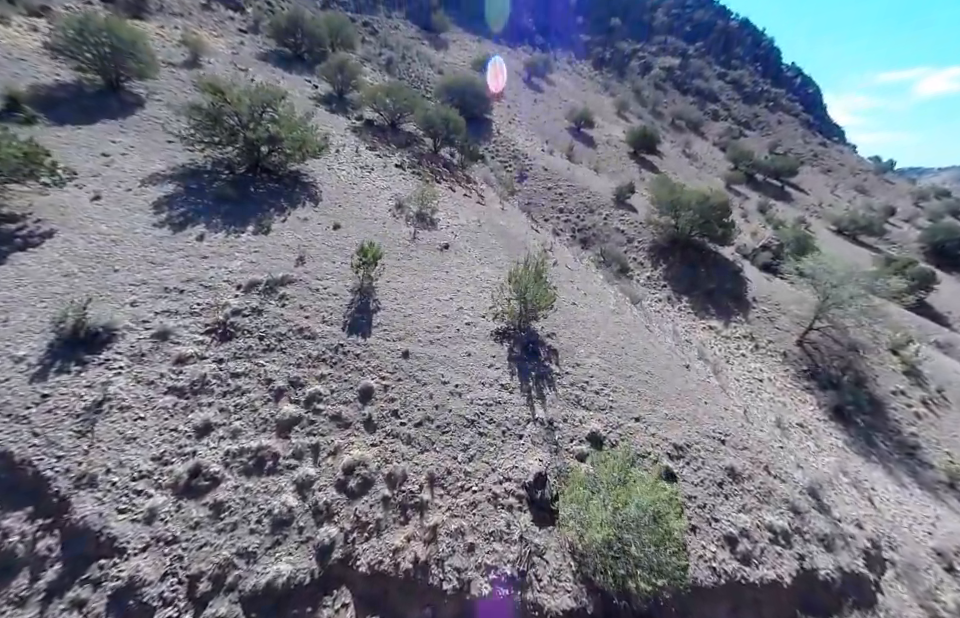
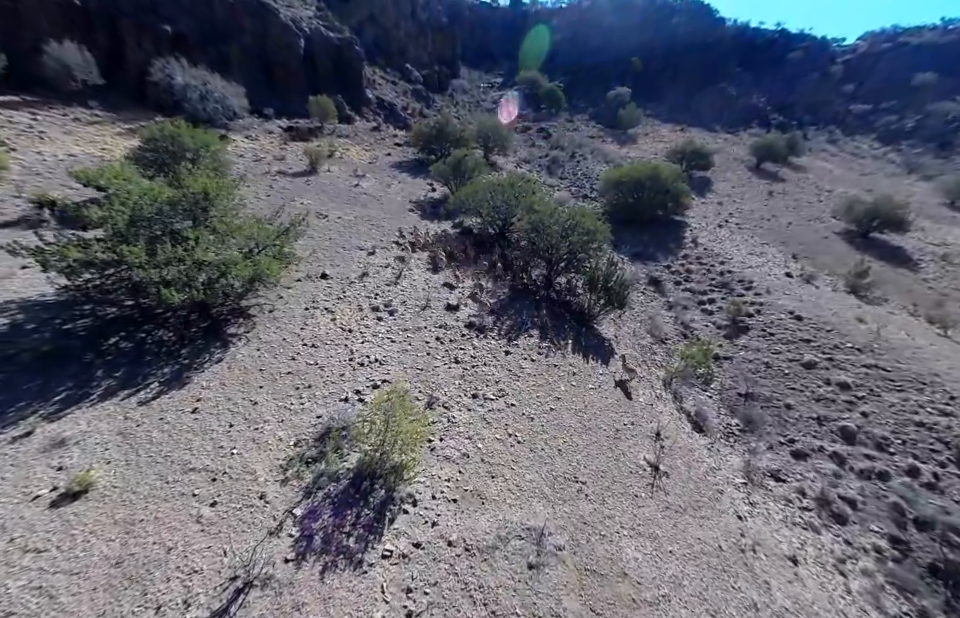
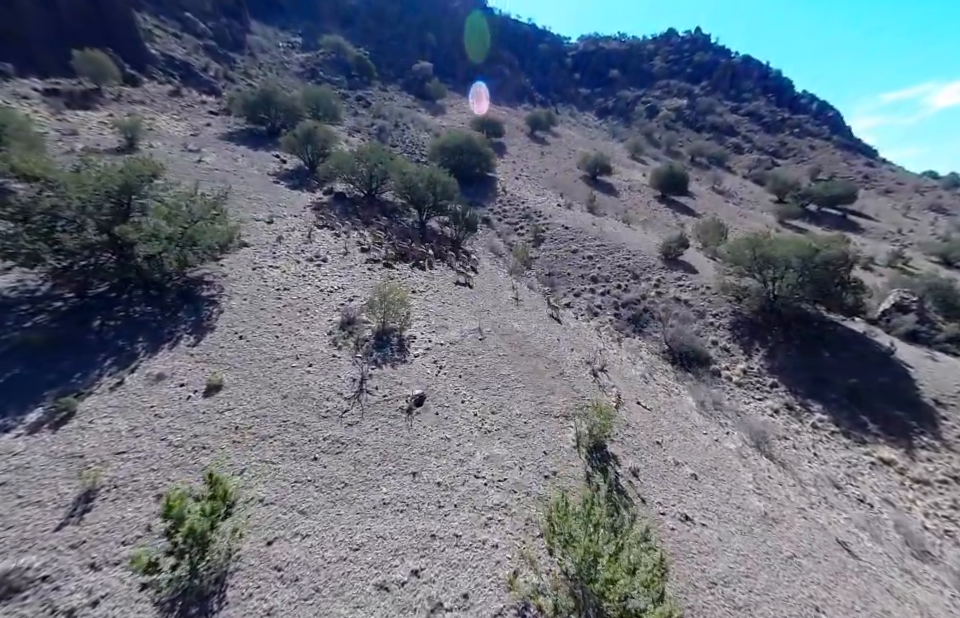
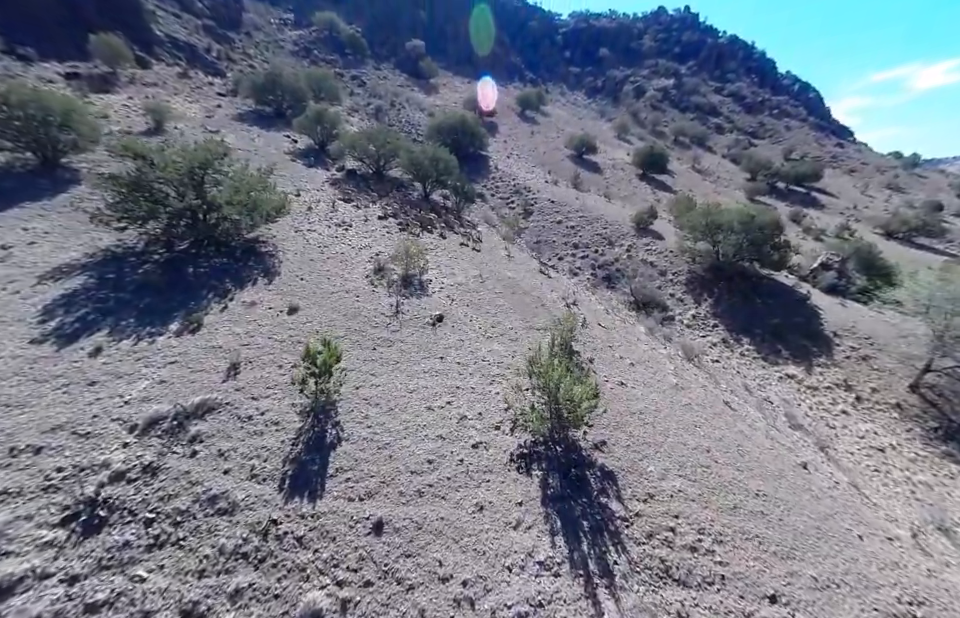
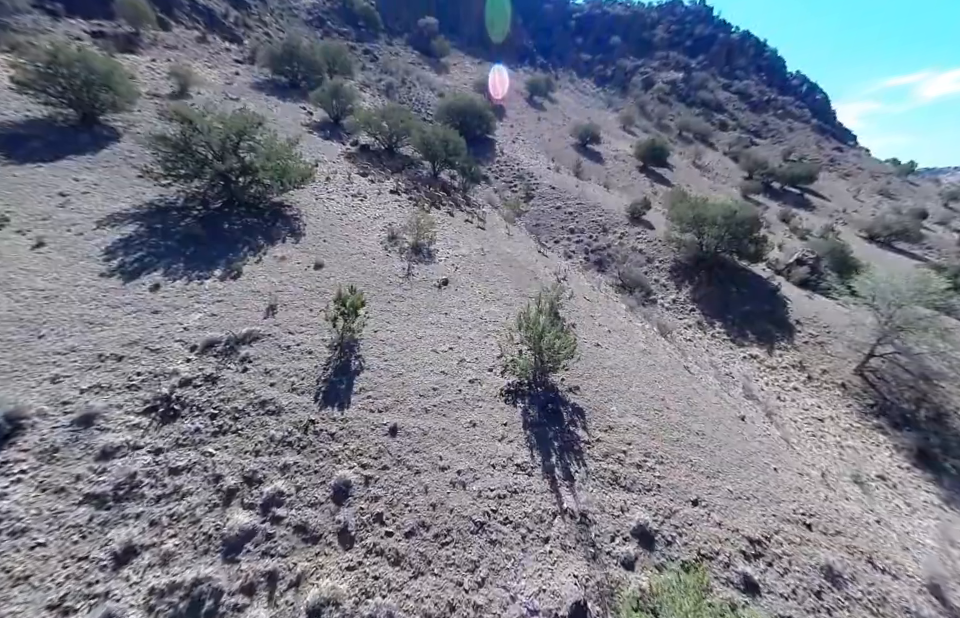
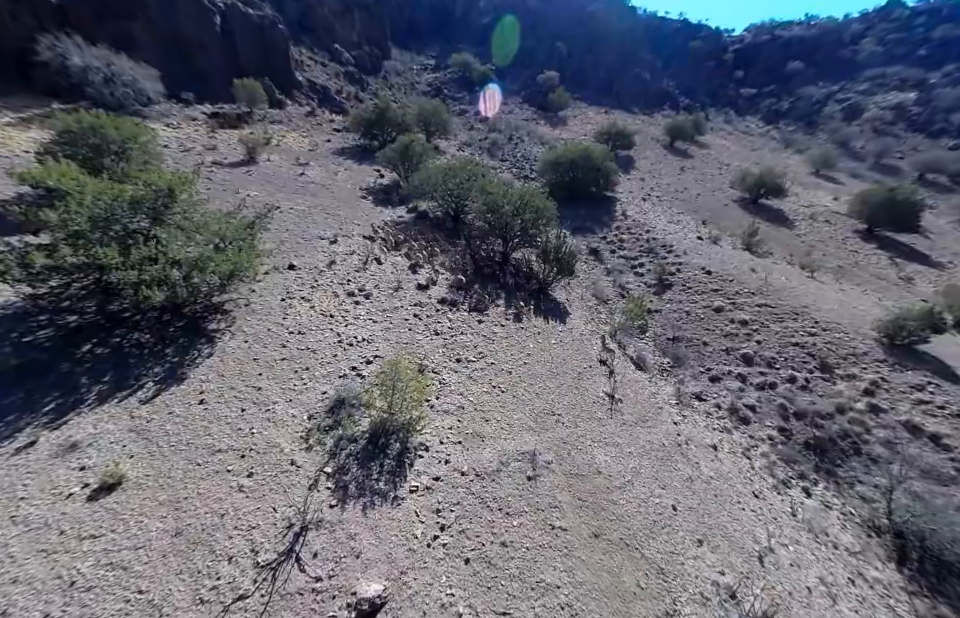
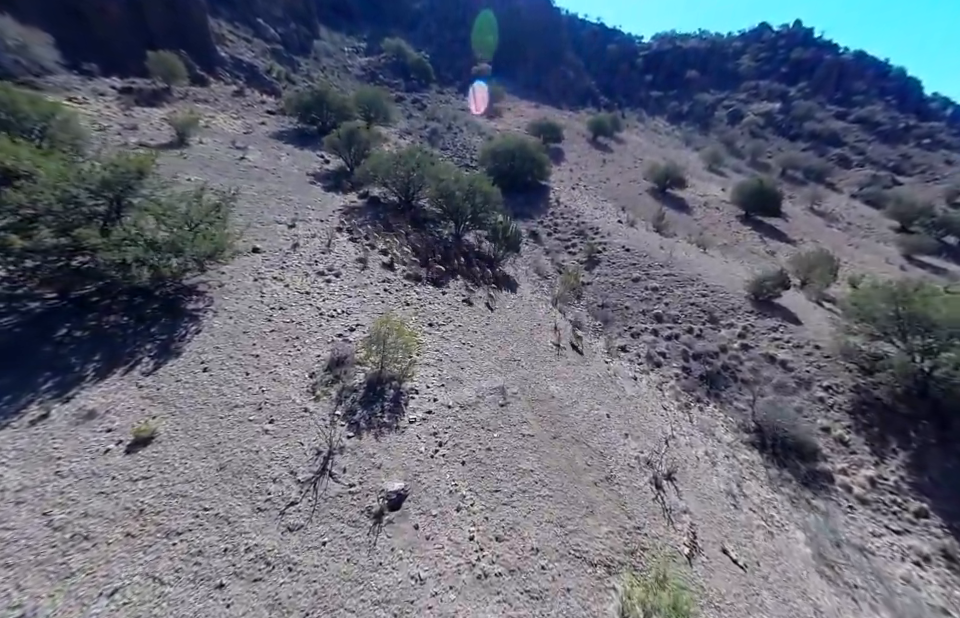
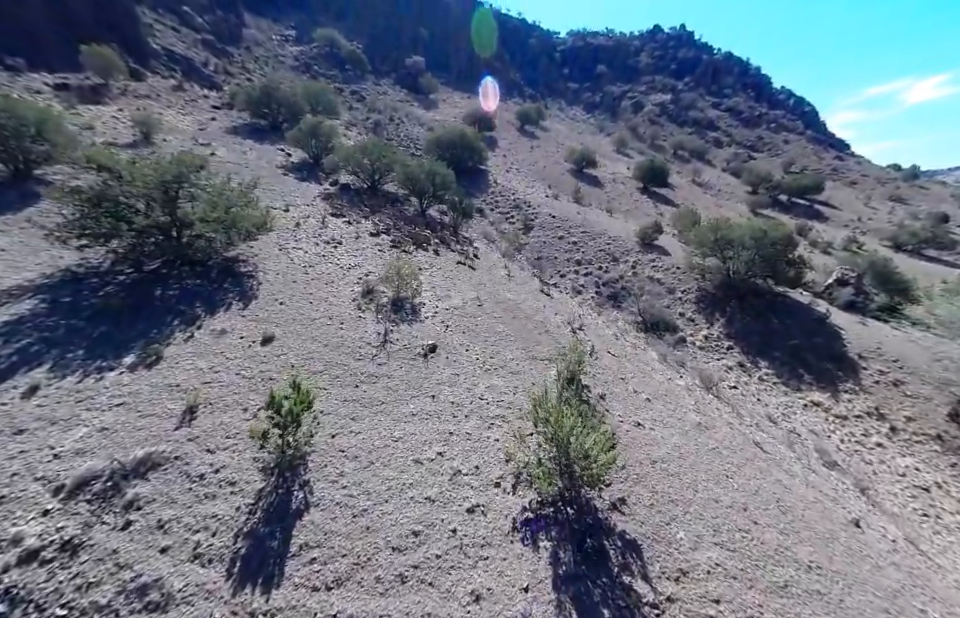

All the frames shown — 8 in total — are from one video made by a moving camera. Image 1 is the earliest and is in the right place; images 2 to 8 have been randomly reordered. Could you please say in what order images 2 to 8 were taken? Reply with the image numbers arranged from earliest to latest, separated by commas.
5, 4, 8, 3, 7, 6, 2
